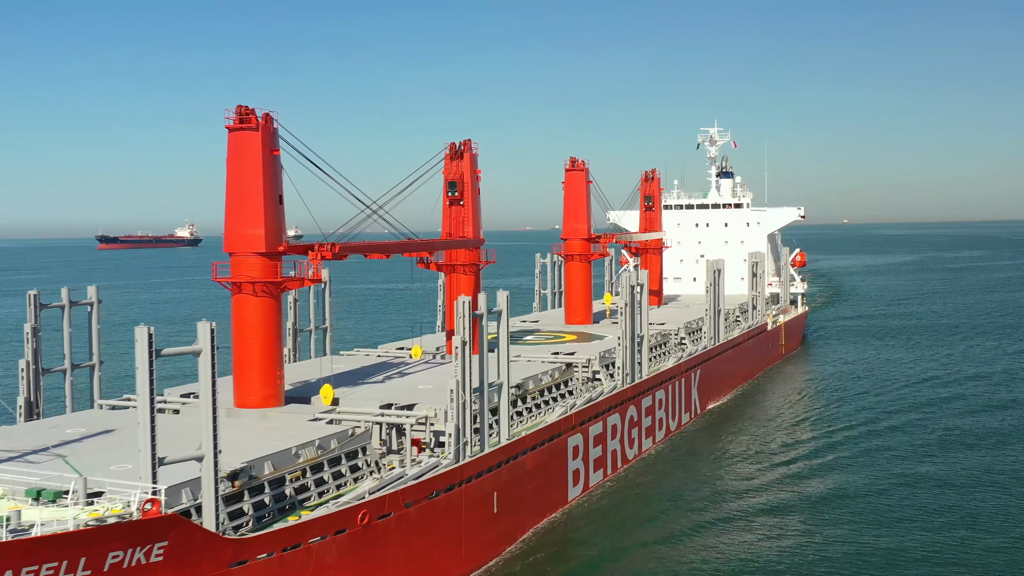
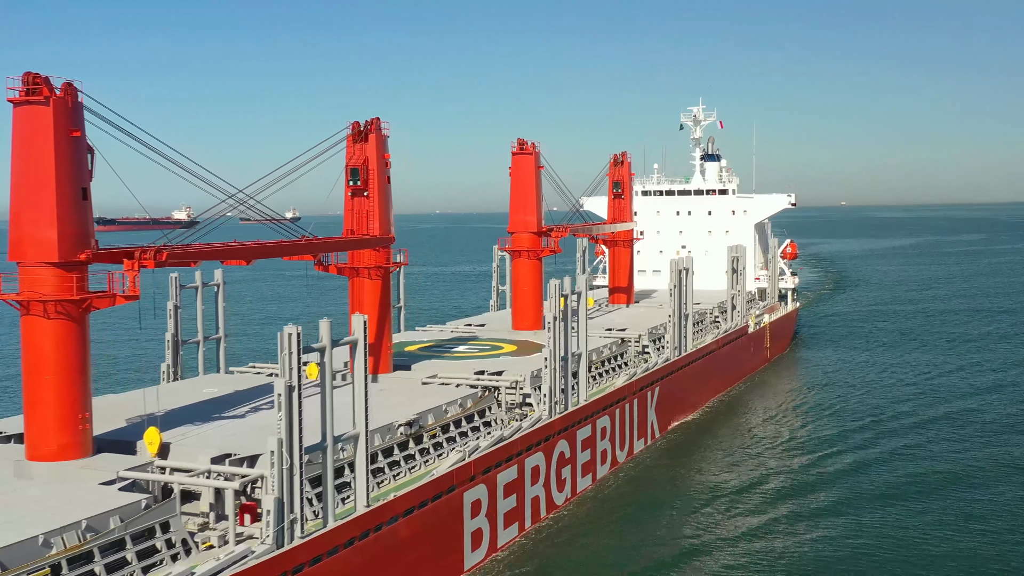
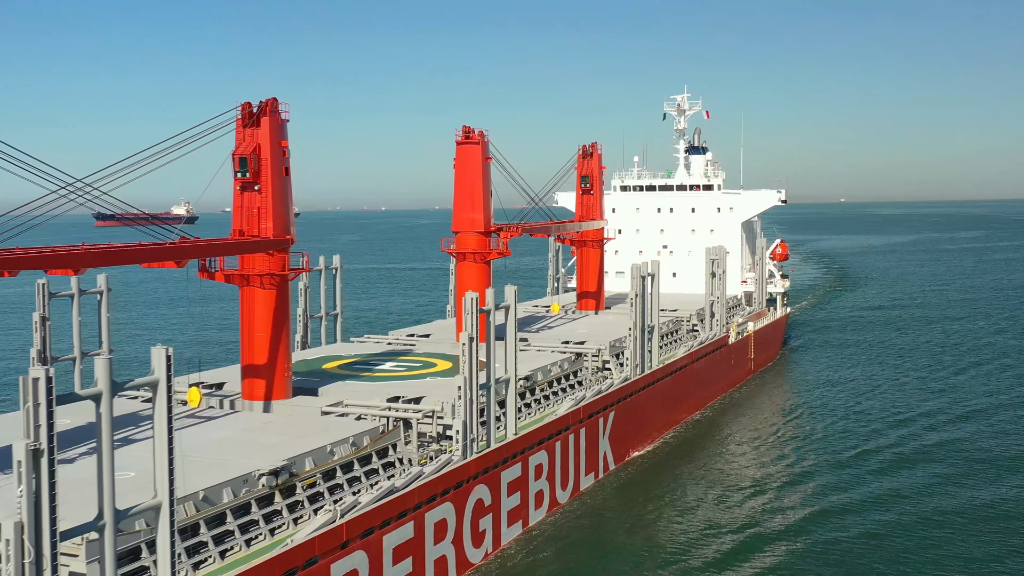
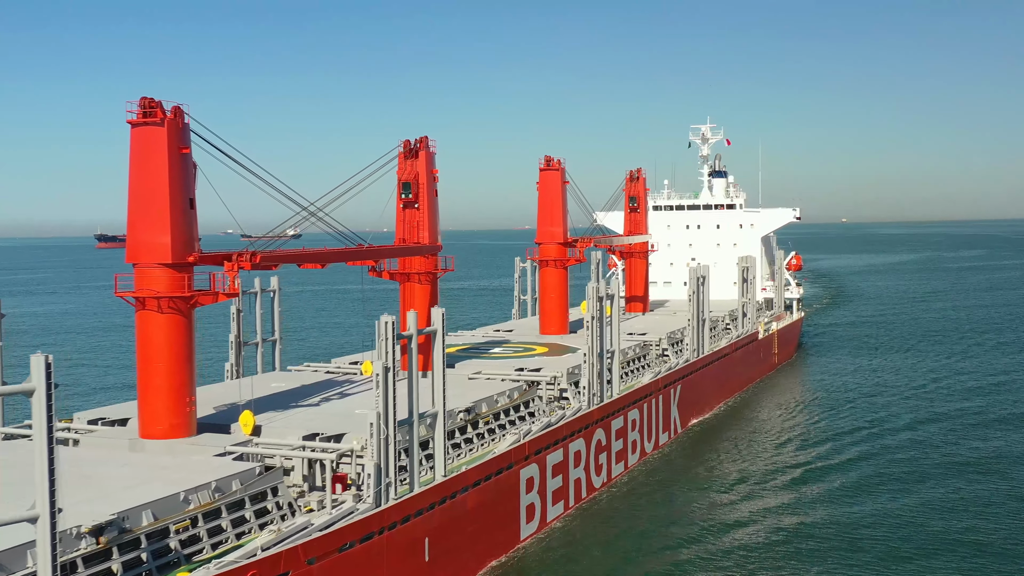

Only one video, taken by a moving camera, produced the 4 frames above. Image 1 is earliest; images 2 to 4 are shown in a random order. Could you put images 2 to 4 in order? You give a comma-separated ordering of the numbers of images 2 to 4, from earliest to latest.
4, 2, 3
